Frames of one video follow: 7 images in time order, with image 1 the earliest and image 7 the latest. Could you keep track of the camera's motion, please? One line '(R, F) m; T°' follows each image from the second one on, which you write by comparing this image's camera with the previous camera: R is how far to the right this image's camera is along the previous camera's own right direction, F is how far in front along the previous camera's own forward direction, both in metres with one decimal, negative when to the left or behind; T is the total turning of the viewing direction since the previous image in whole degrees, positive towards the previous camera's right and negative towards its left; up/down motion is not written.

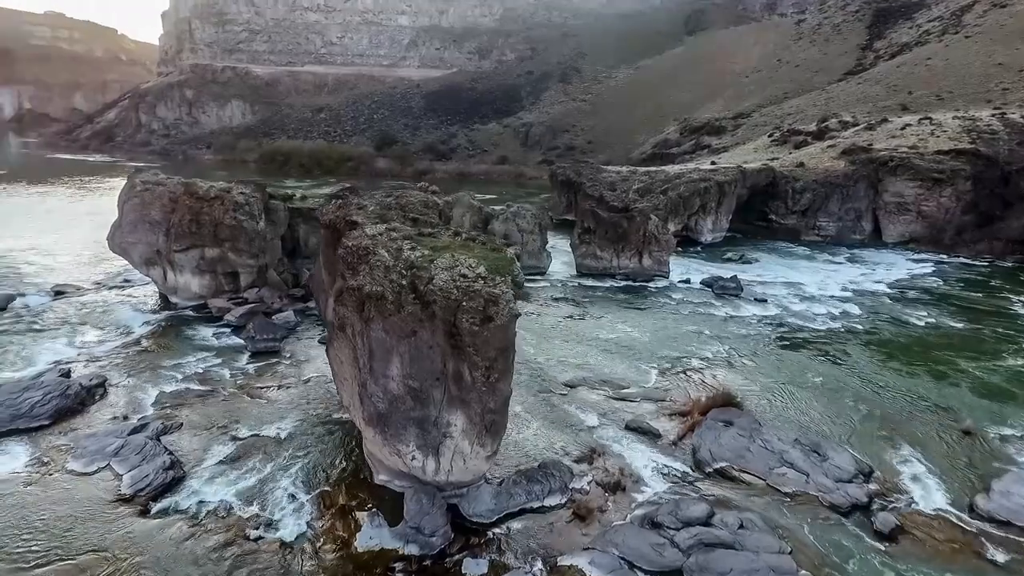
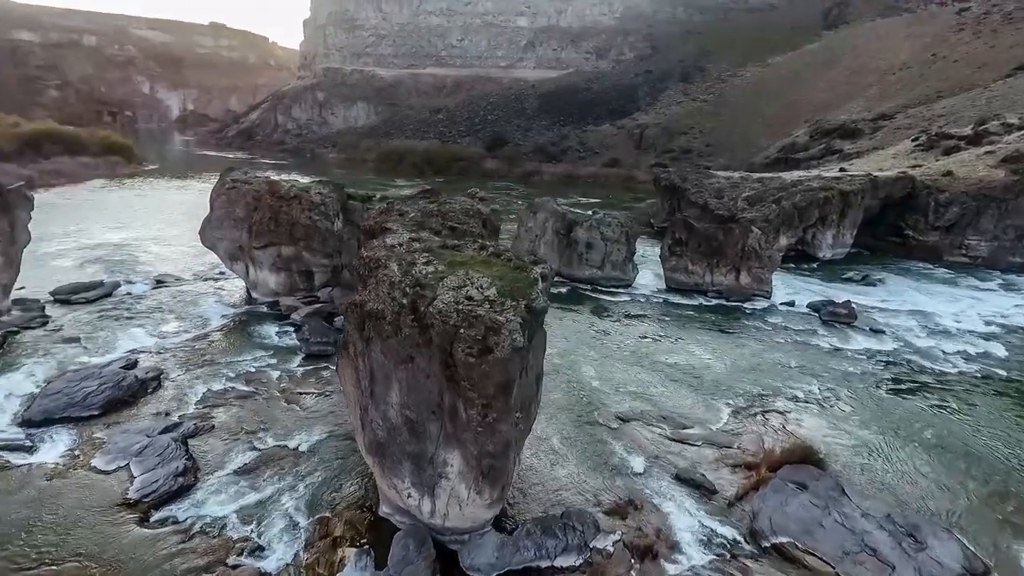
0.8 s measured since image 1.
(+1.2, +1.2) m; -11°
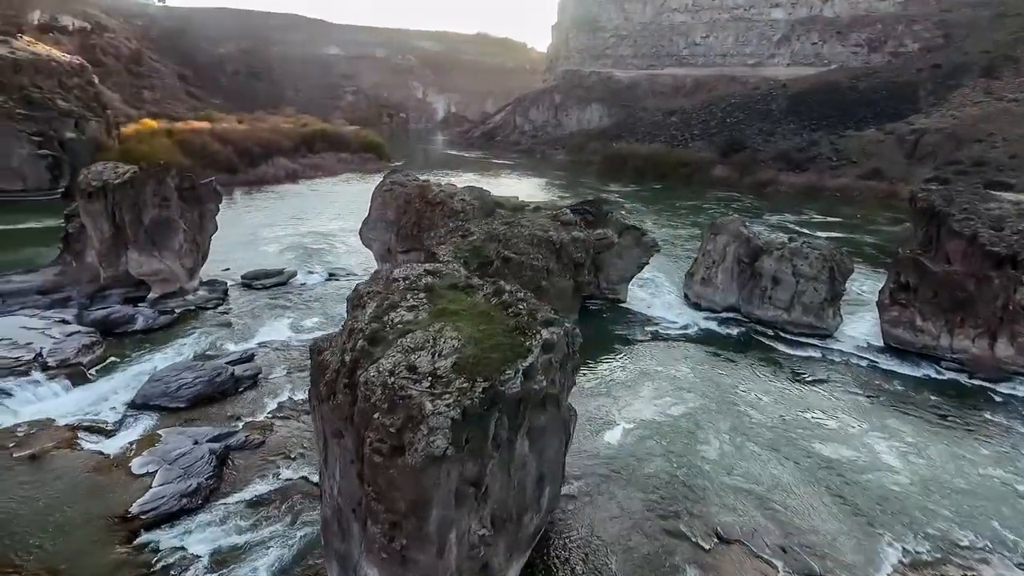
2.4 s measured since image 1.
(+2.2, +2.7) m; -22°
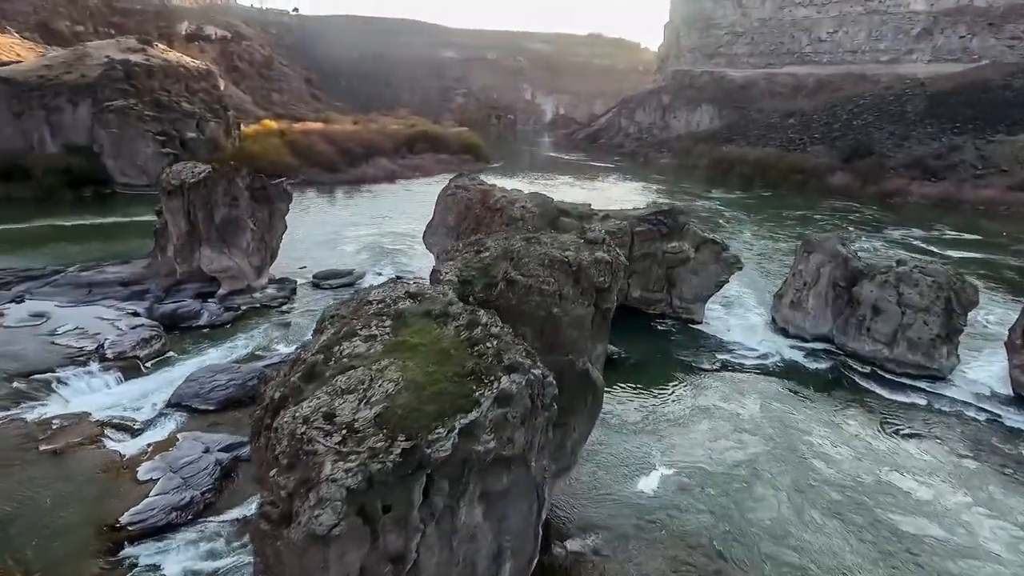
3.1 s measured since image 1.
(+1.2, +1.1) m; -10°
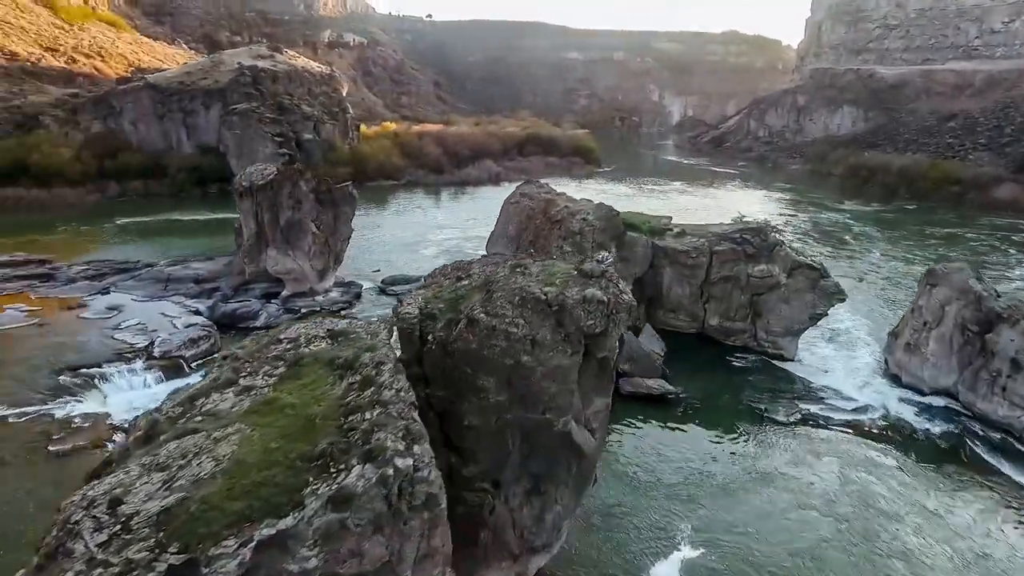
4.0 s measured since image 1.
(+1.6, +1.5) m; -11°
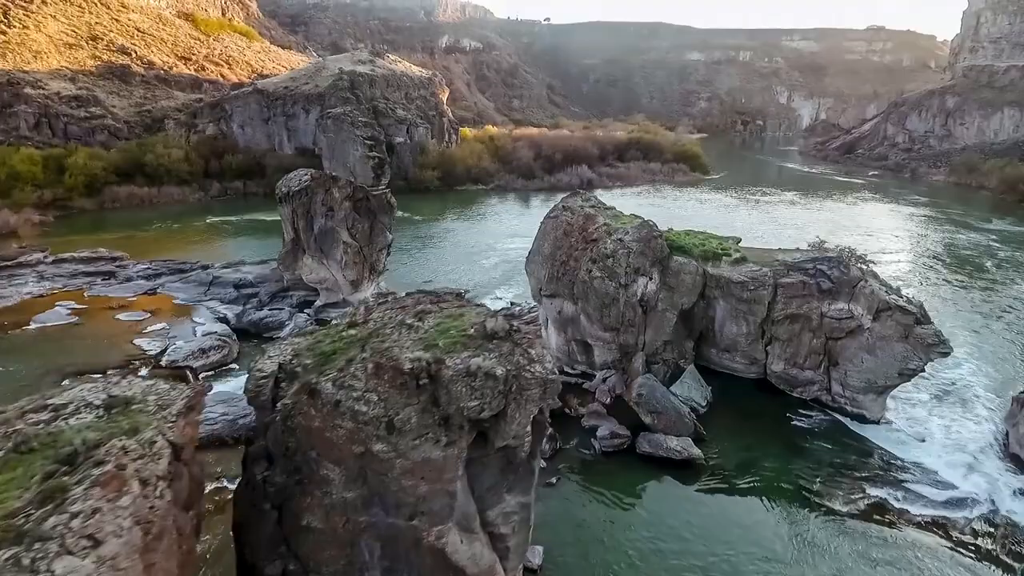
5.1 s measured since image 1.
(+1.9, +1.8) m; -10°
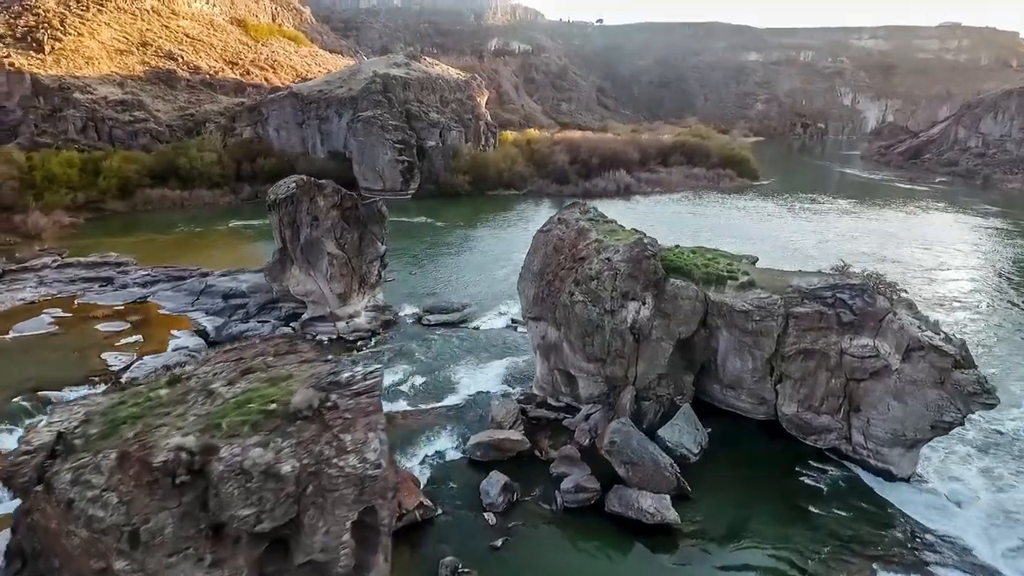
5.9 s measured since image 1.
(+1.4, +1.4) m; -5°
